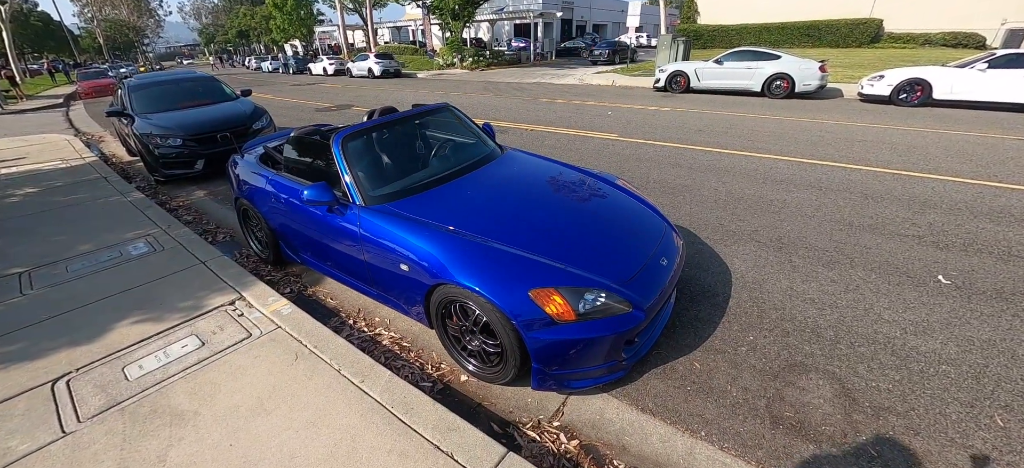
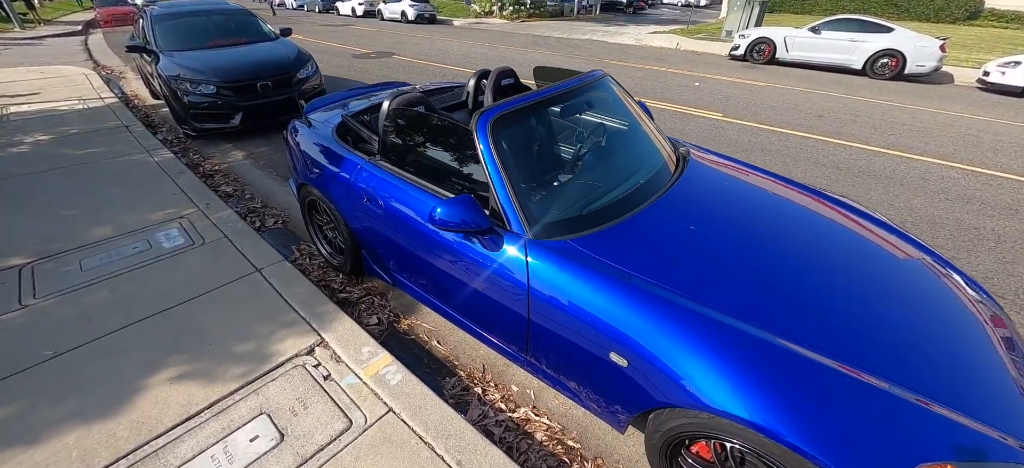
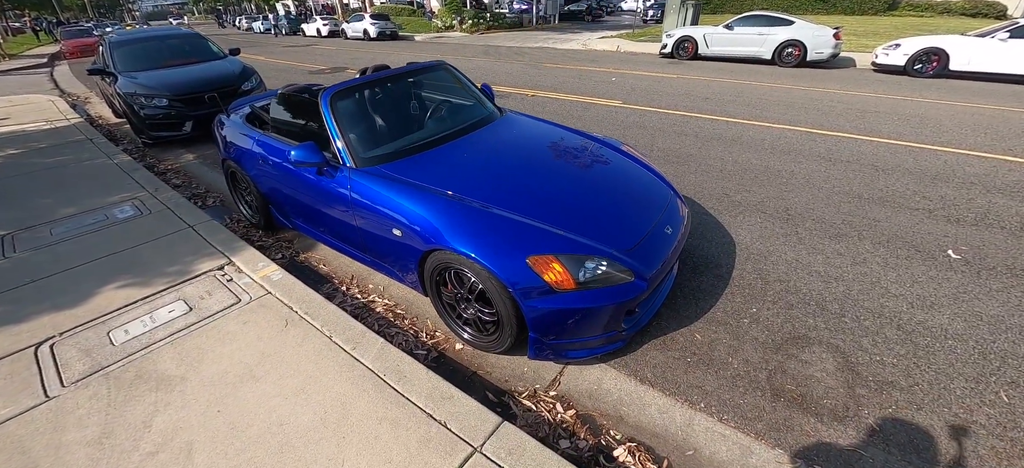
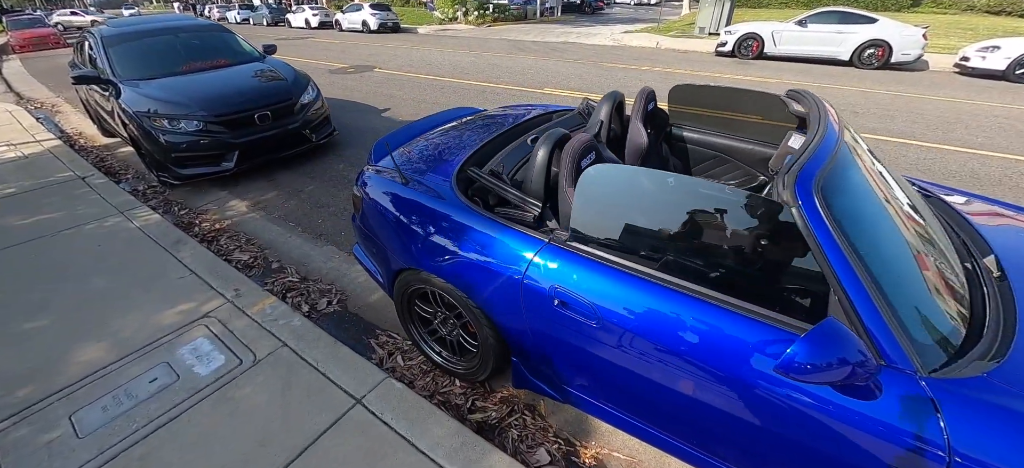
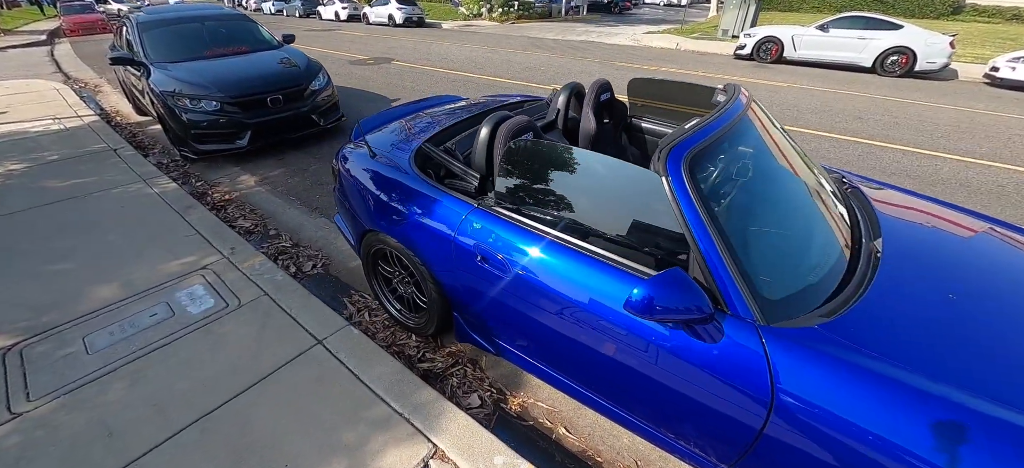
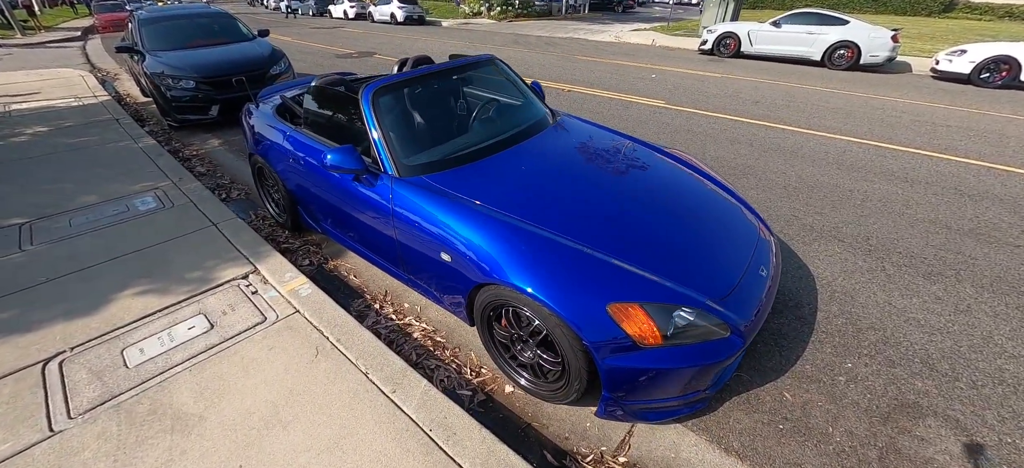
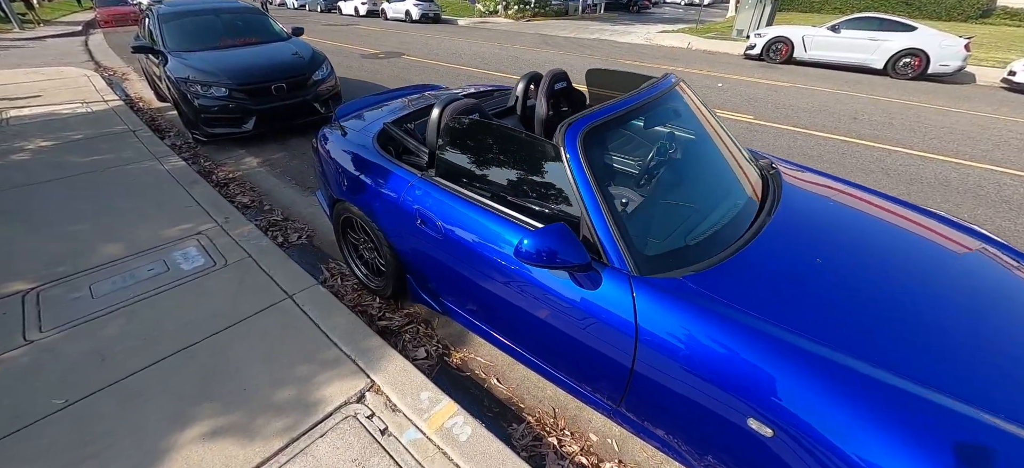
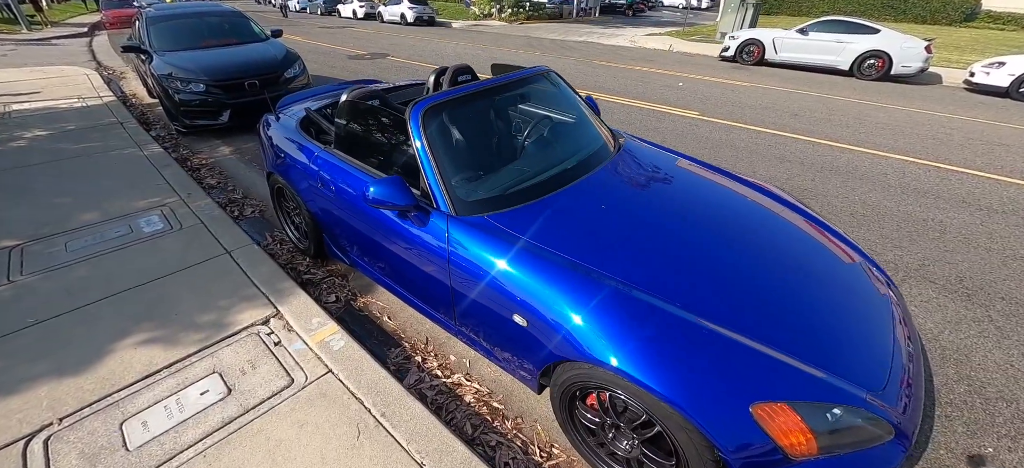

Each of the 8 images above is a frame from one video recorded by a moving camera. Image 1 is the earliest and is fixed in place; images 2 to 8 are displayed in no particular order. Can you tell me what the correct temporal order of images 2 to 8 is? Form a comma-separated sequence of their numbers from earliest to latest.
3, 6, 8, 2, 7, 5, 4
